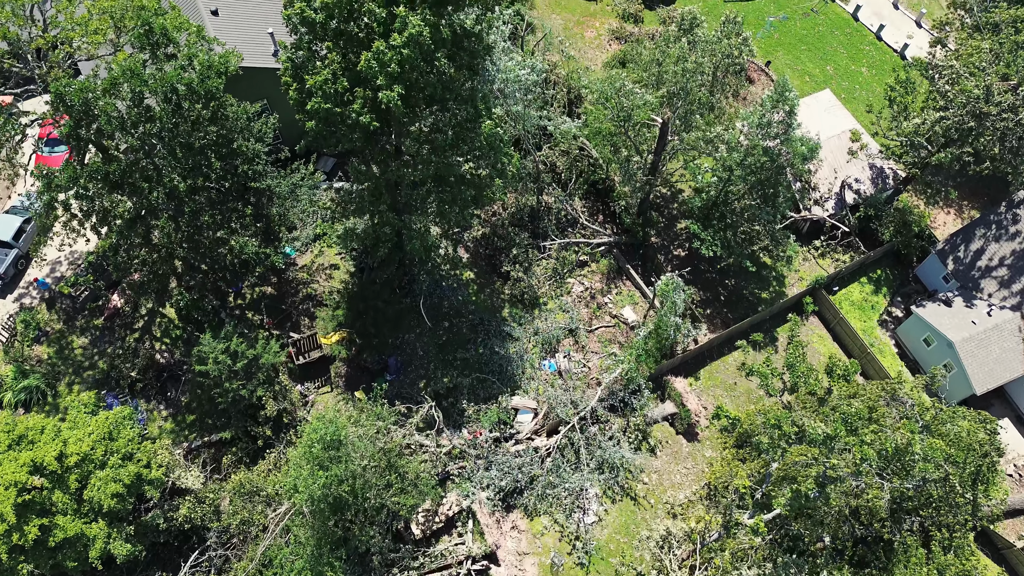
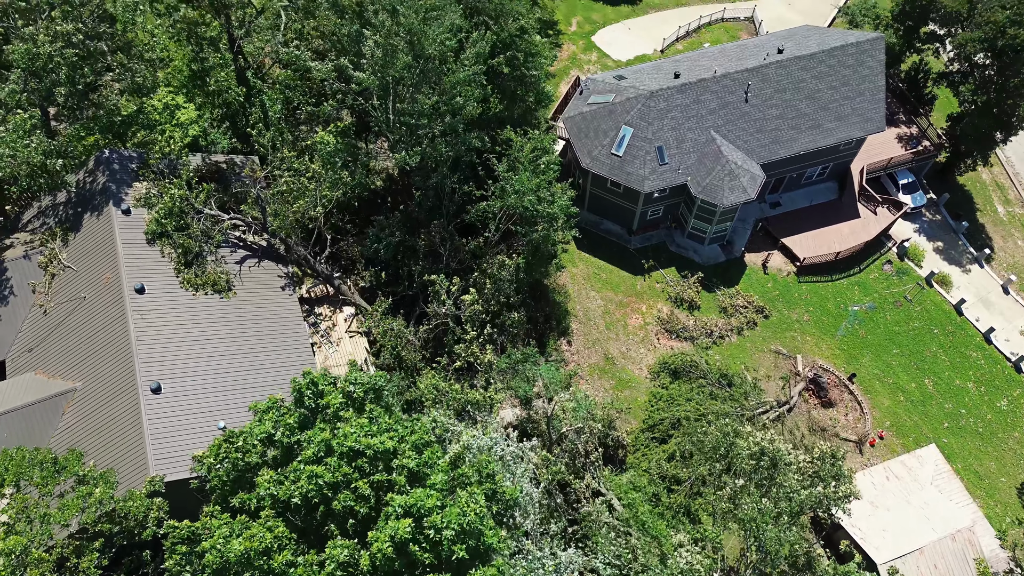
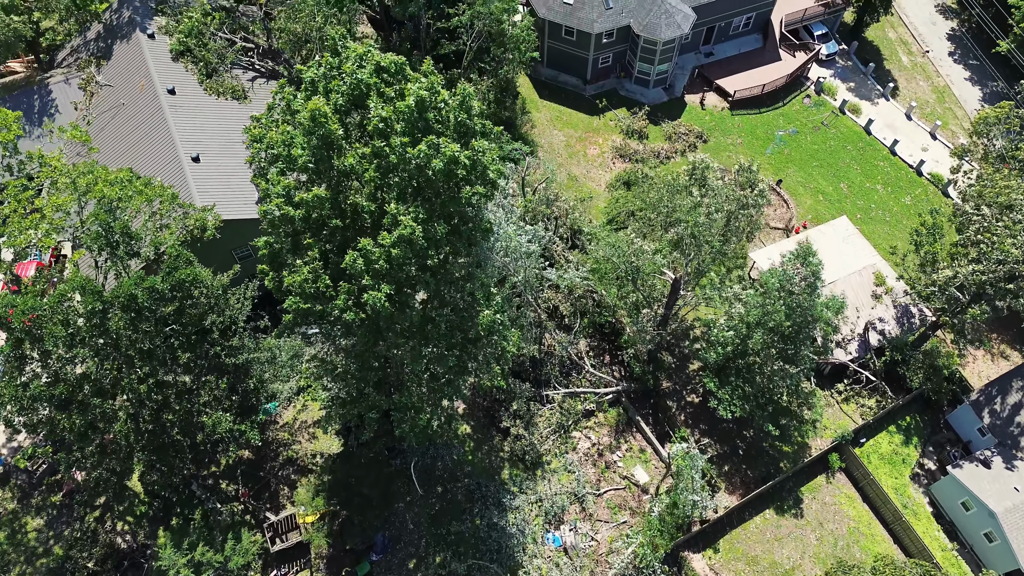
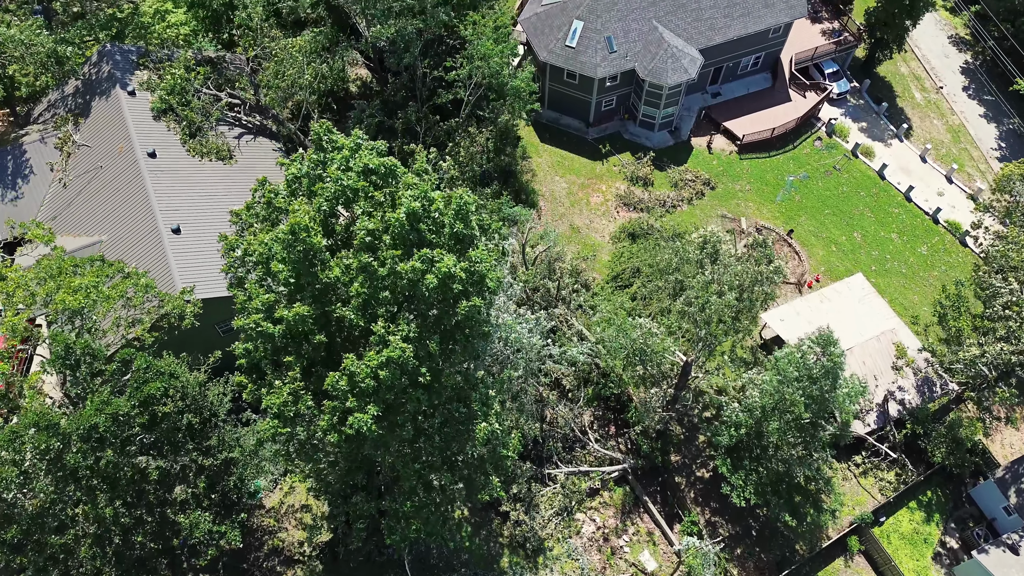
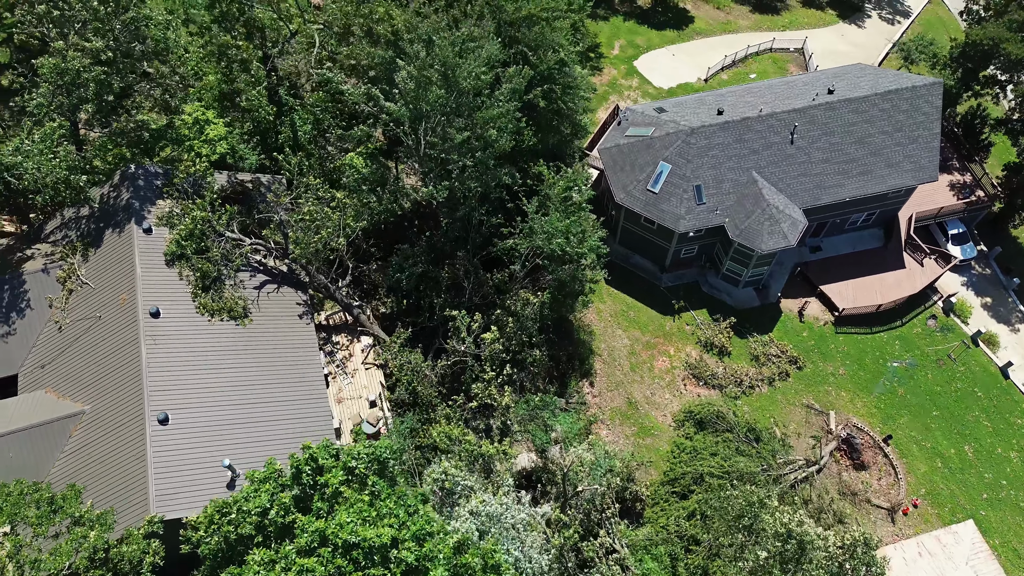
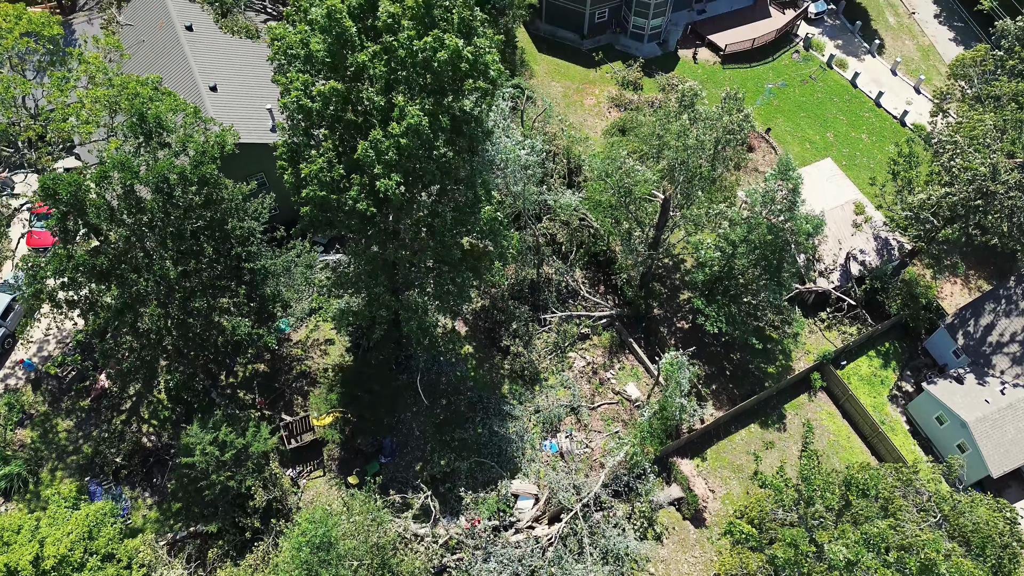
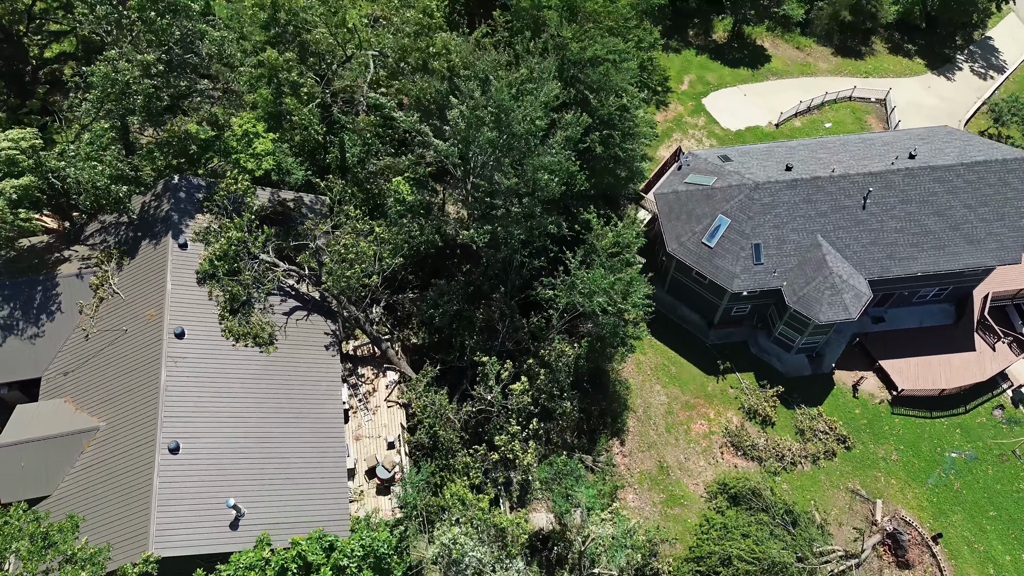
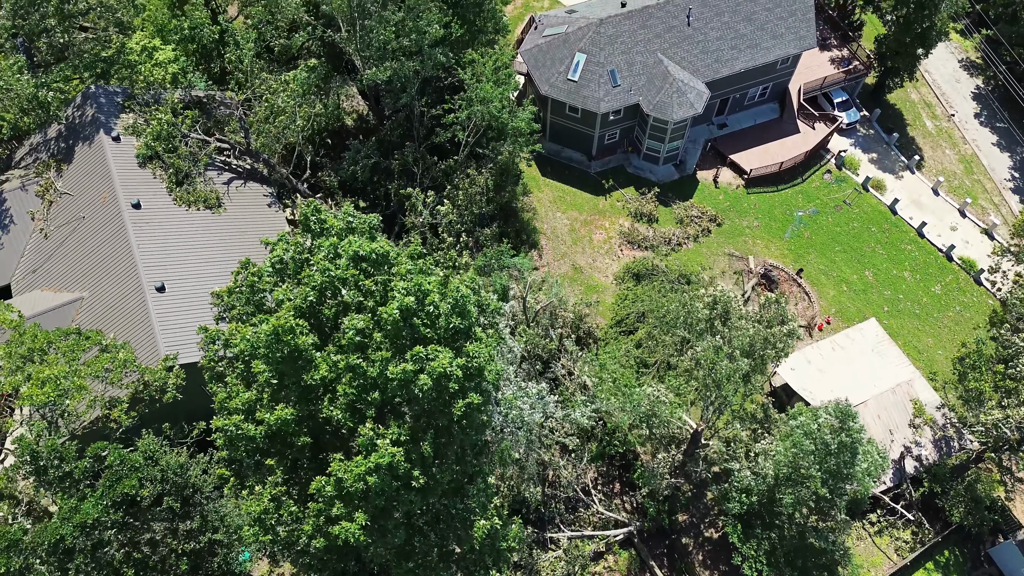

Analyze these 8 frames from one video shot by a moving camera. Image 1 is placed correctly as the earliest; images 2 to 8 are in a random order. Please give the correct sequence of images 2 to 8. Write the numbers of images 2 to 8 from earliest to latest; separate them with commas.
6, 3, 4, 8, 2, 5, 7
